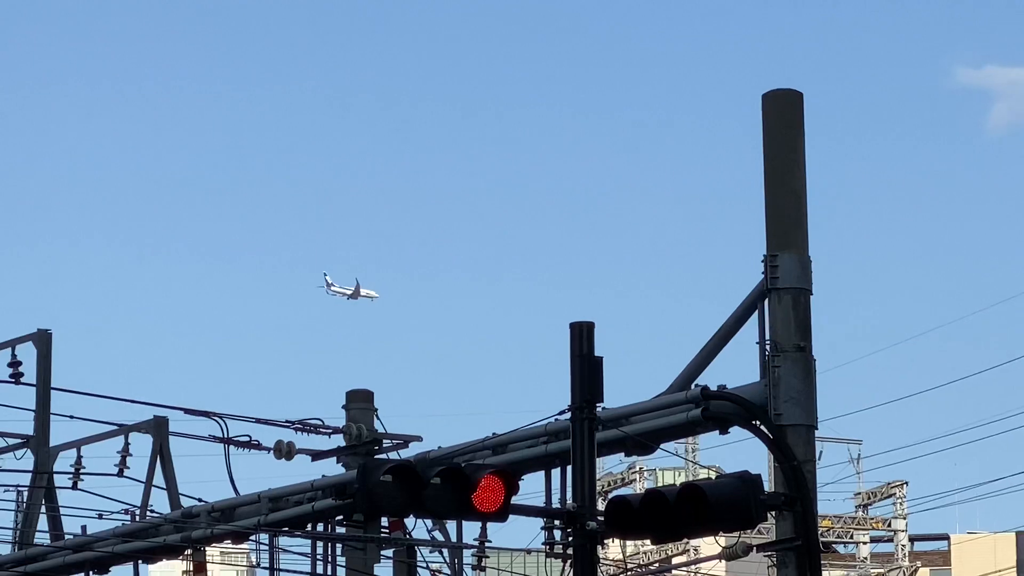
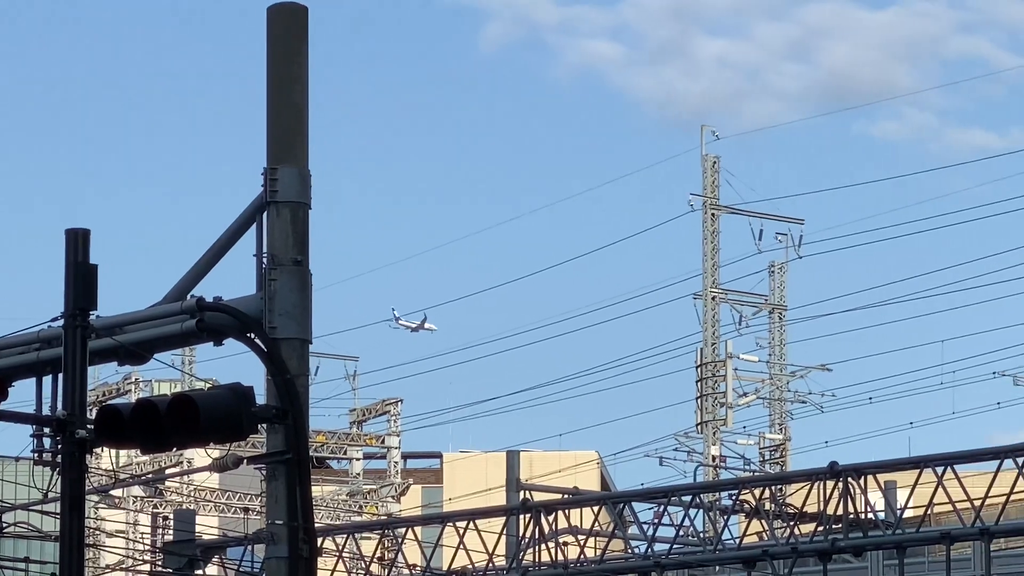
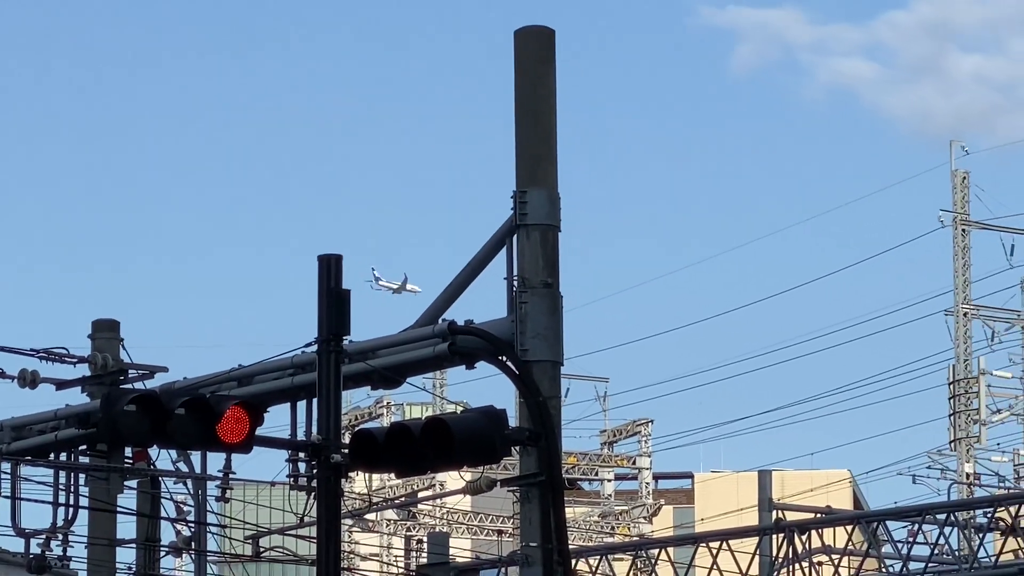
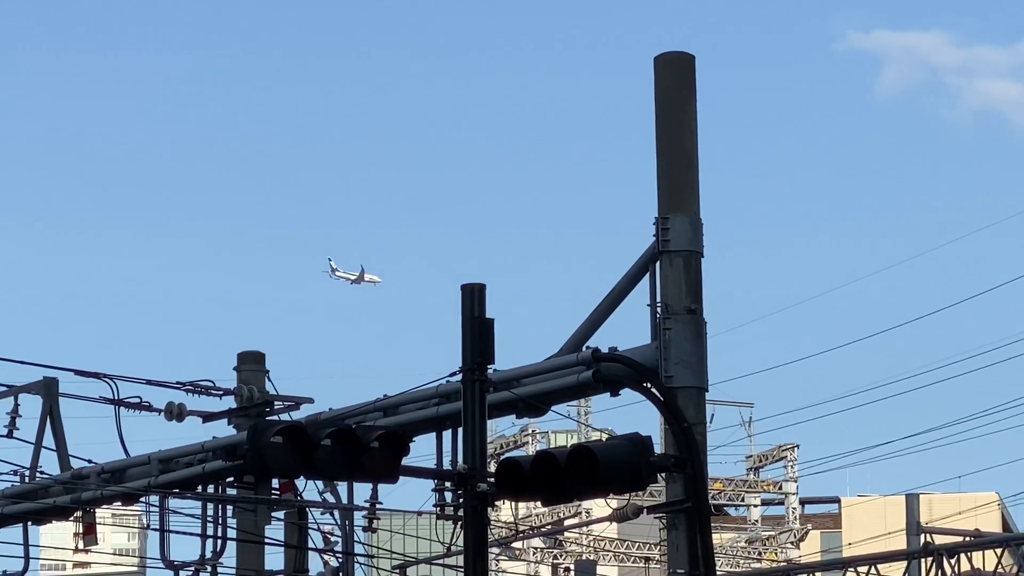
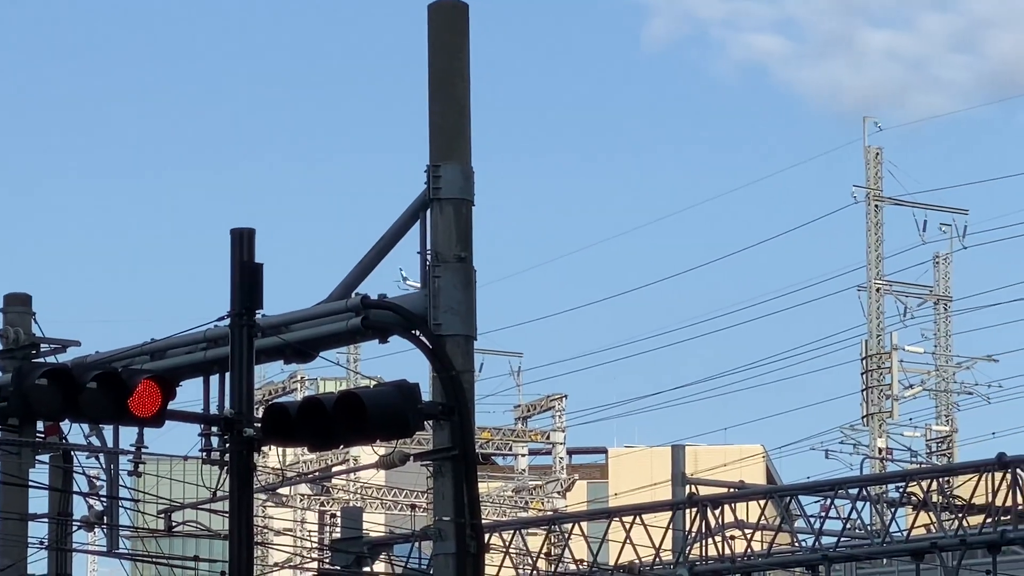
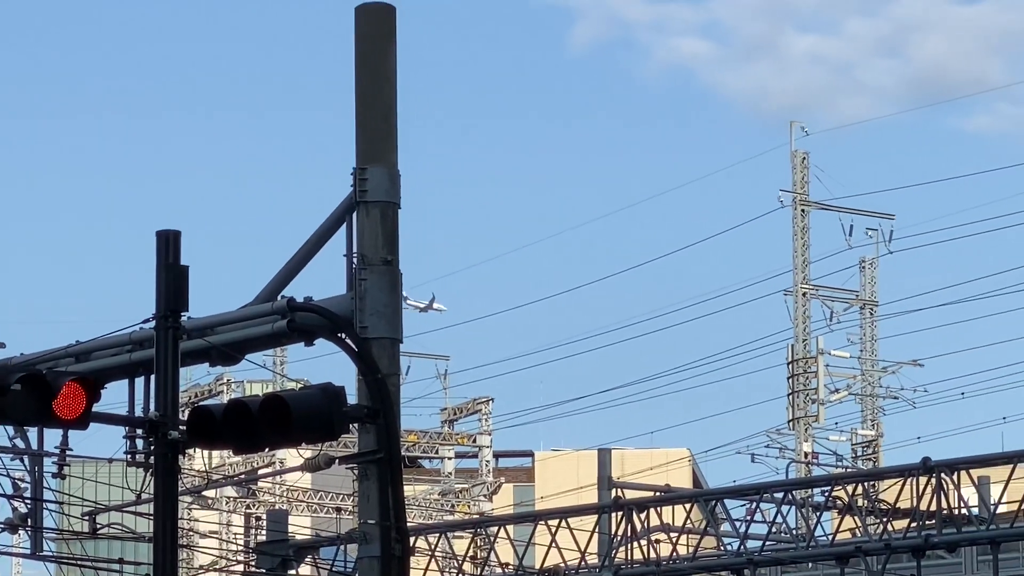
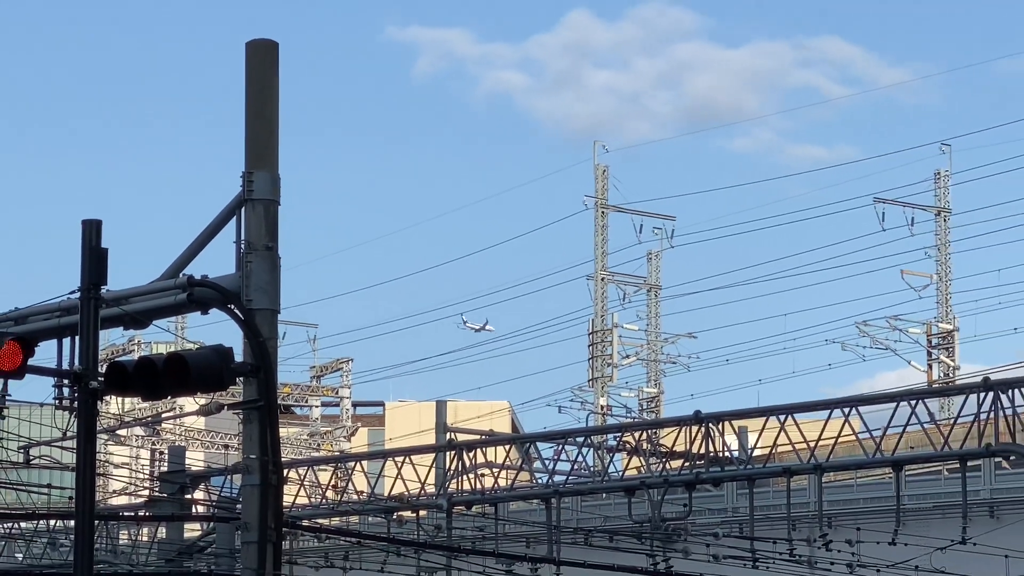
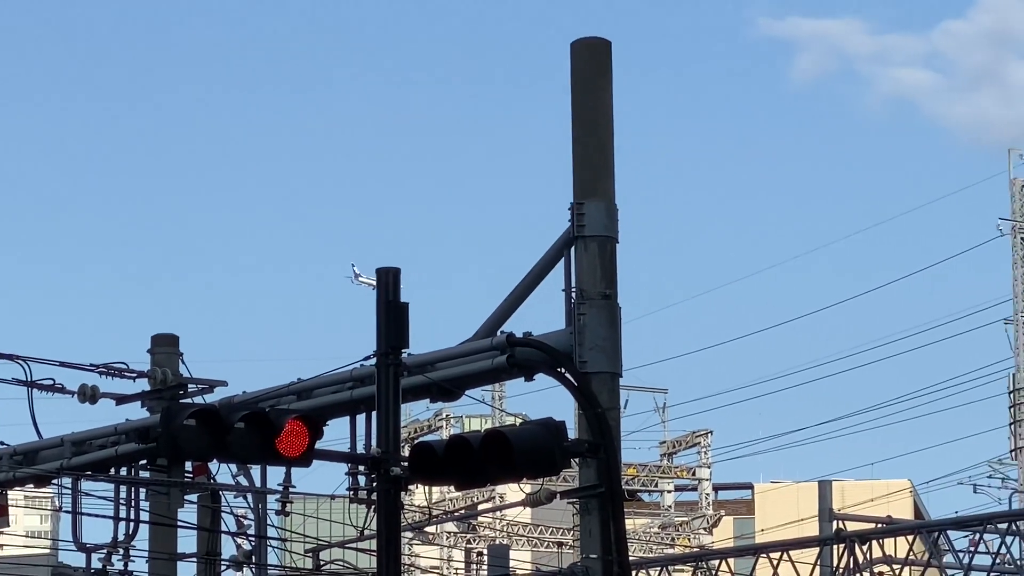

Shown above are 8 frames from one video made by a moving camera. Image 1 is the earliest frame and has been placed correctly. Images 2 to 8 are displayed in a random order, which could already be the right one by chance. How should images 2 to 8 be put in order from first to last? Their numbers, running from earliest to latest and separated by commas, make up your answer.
4, 8, 3, 5, 6, 2, 7
